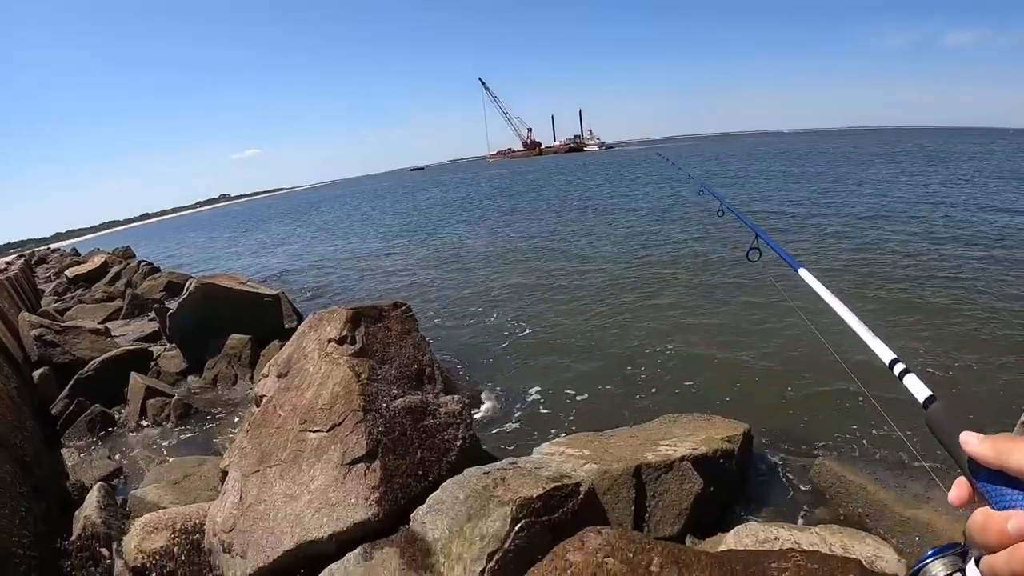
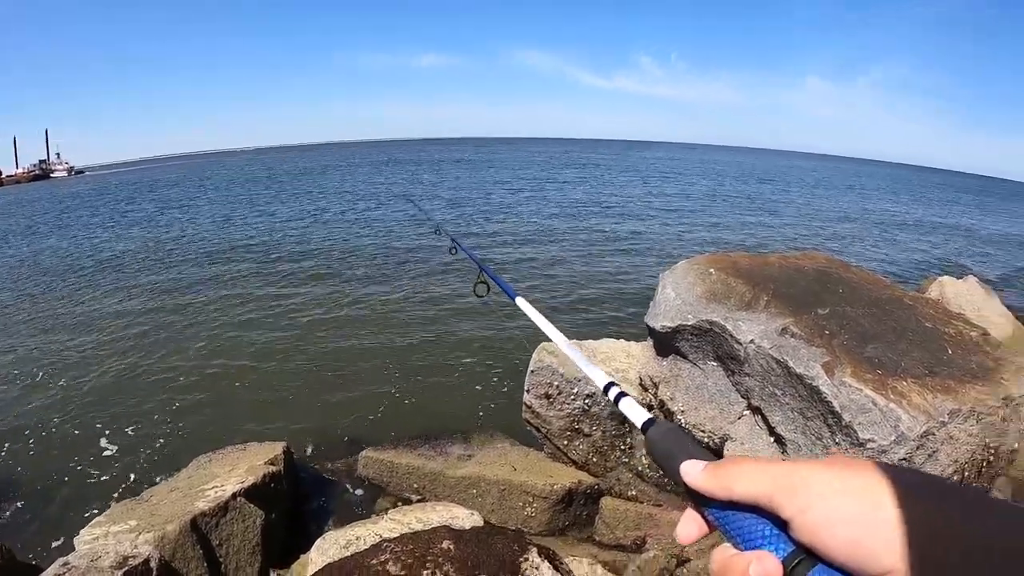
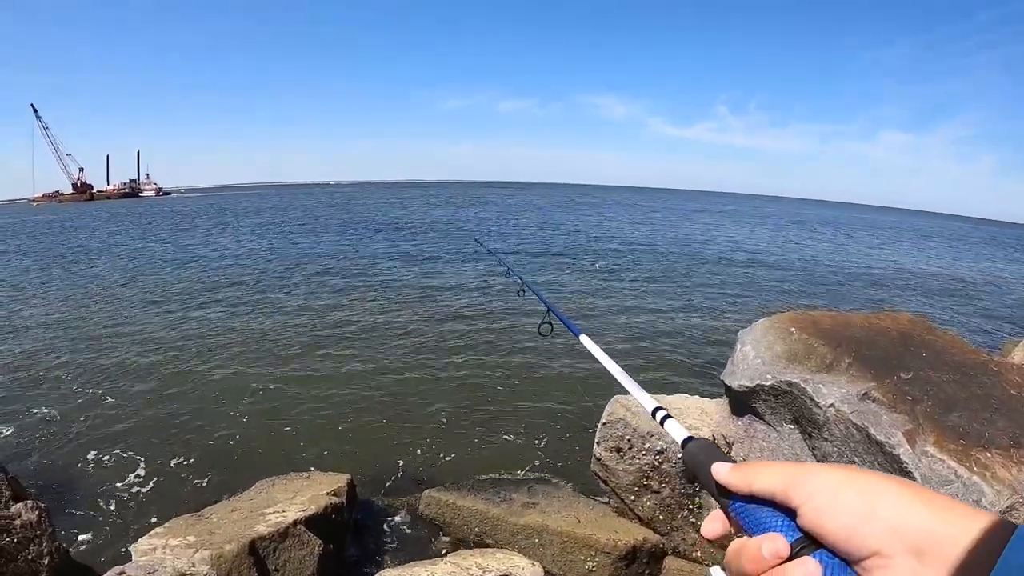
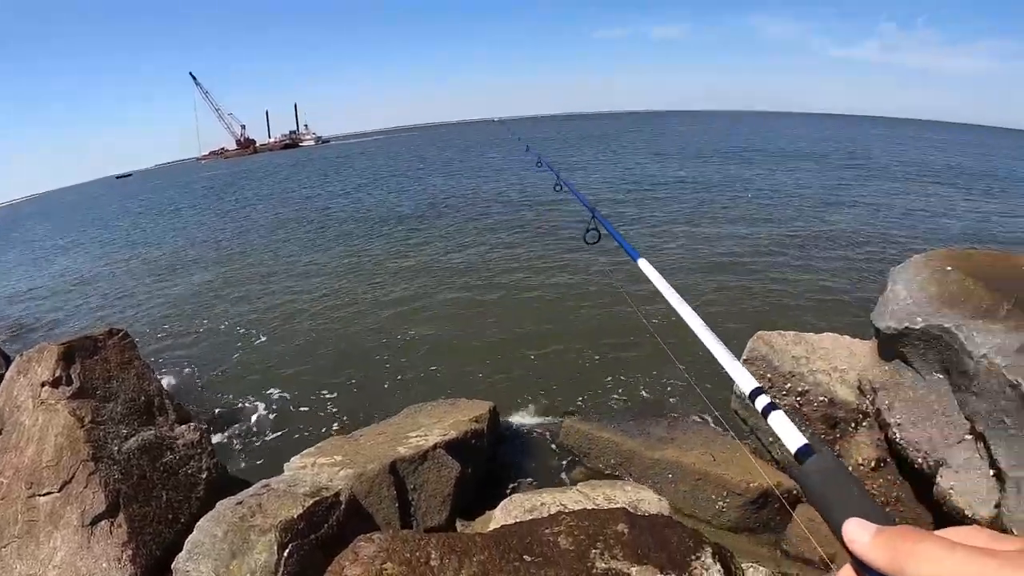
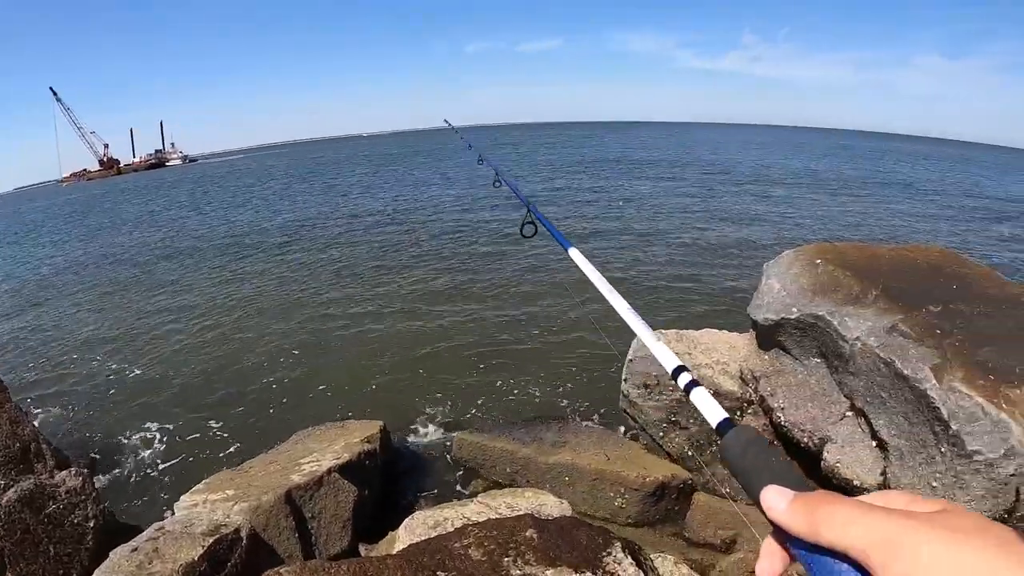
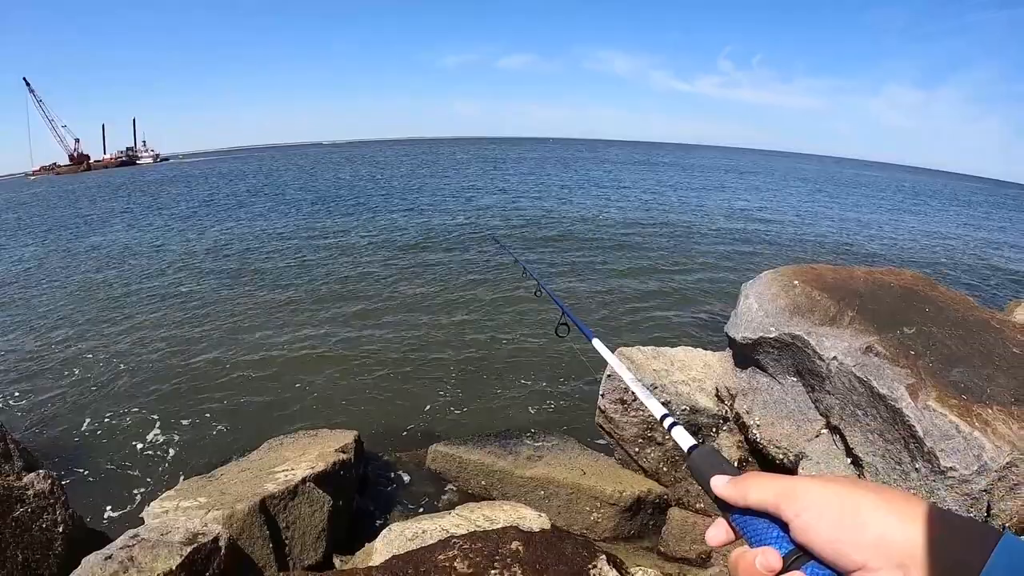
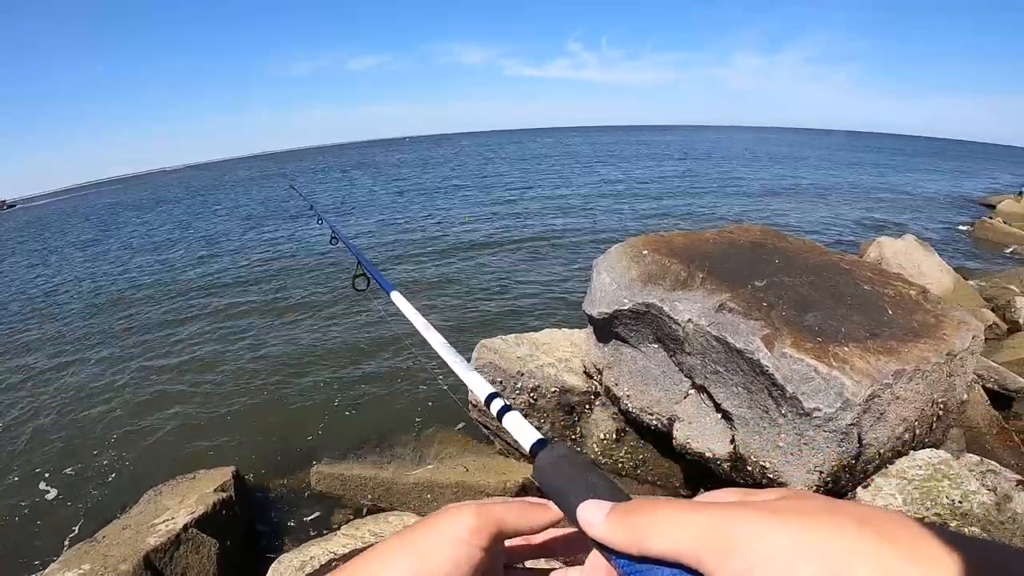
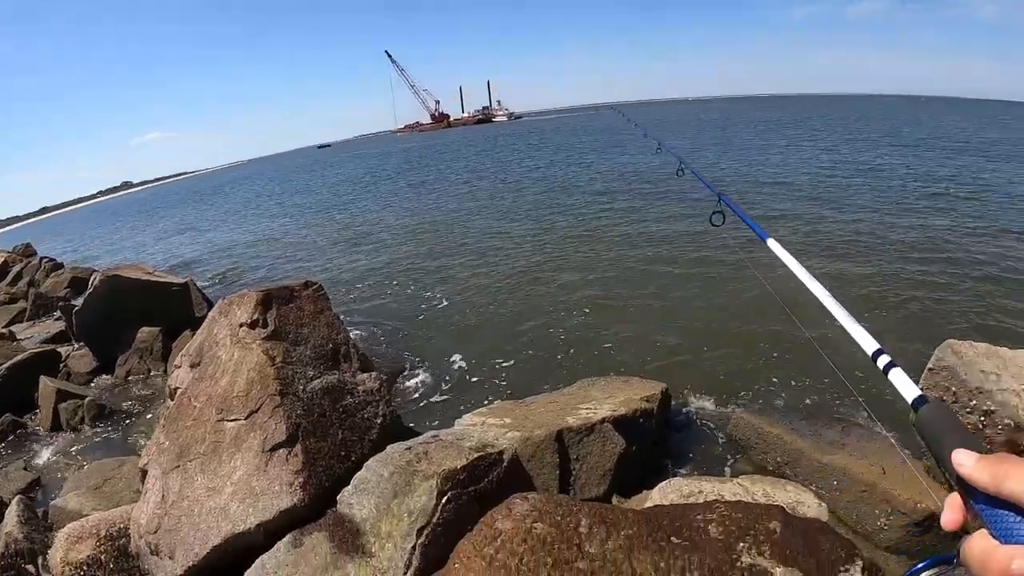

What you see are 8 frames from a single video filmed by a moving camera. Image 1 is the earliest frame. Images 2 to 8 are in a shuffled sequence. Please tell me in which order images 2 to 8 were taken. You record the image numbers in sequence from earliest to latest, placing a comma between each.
8, 4, 5, 3, 6, 2, 7
